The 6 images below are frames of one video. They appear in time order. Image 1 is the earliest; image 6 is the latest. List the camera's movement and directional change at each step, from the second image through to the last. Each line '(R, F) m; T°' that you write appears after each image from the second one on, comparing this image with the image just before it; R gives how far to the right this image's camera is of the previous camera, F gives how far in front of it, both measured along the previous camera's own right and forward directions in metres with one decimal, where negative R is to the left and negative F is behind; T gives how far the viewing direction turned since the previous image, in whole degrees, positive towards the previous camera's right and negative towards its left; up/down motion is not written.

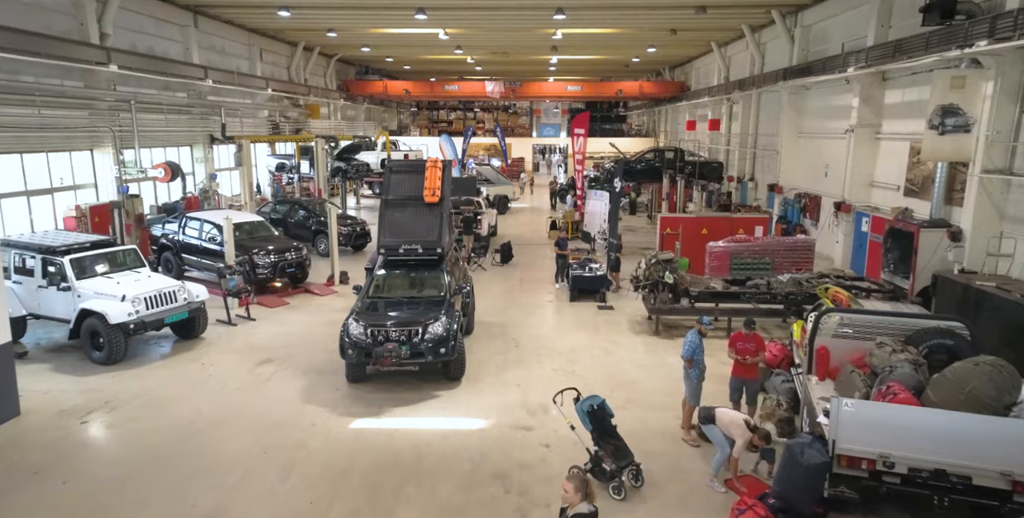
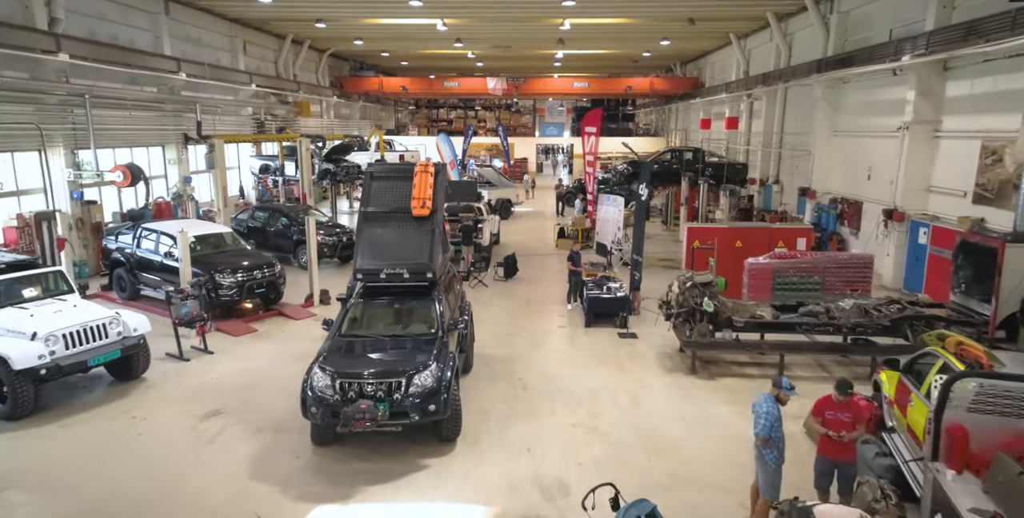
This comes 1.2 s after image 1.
(-0.1, +1.5) m; 0°
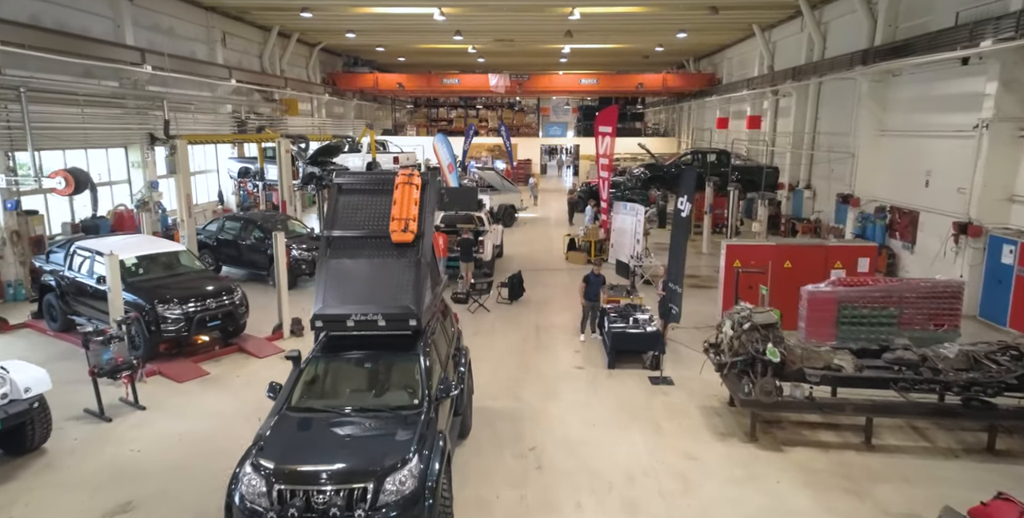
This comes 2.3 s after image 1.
(-0.1, +1.6) m; 0°
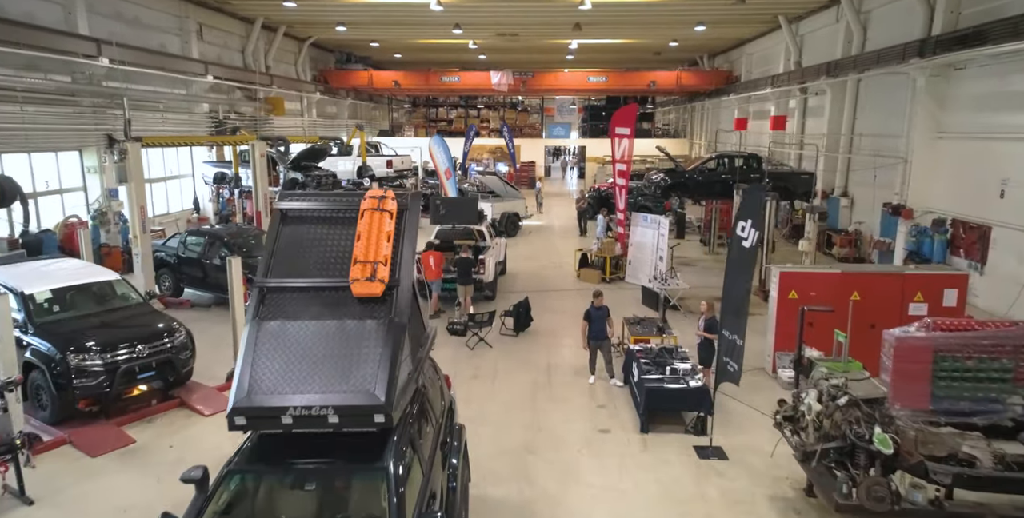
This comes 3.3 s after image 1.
(-0.1, +1.6) m; 0°
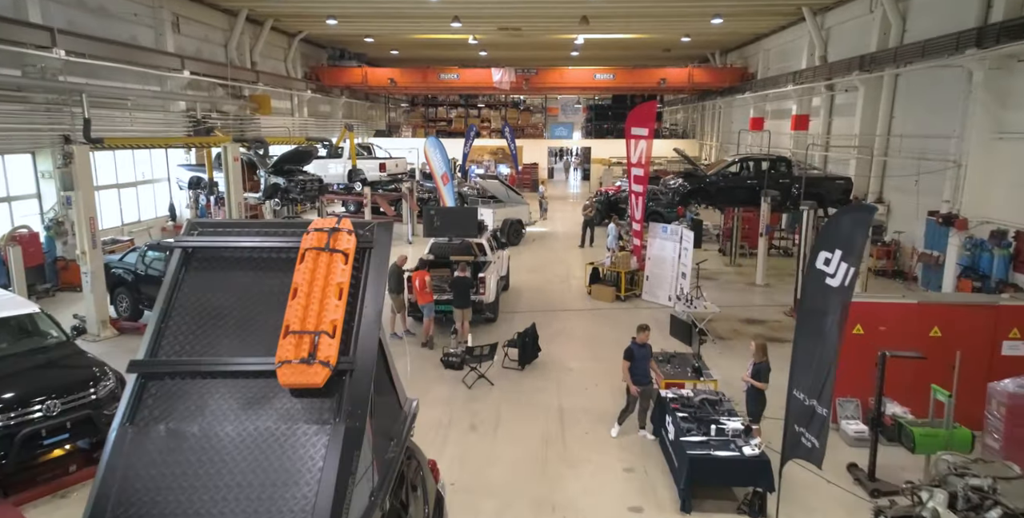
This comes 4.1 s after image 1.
(-0.1, +1.3) m; 0°
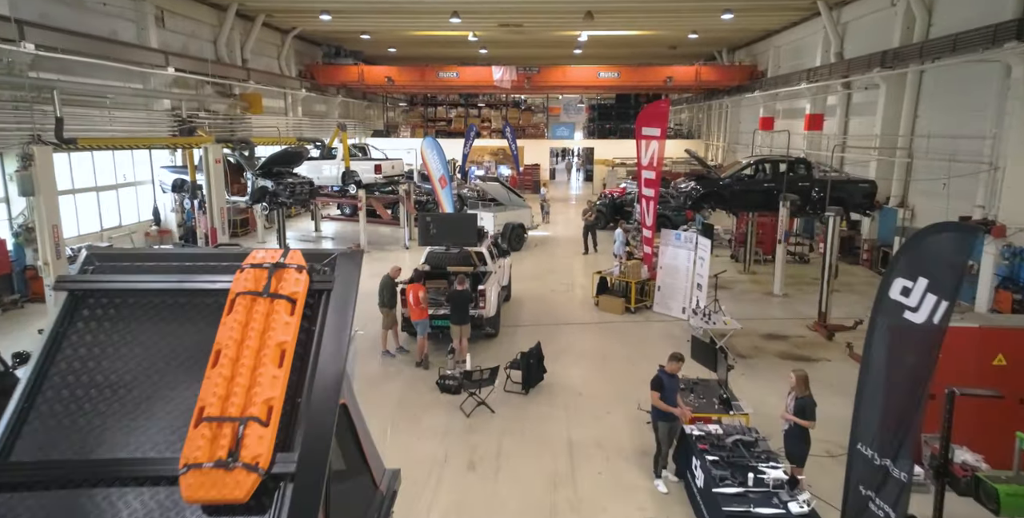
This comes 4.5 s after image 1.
(0.0, +0.7) m; 0°
